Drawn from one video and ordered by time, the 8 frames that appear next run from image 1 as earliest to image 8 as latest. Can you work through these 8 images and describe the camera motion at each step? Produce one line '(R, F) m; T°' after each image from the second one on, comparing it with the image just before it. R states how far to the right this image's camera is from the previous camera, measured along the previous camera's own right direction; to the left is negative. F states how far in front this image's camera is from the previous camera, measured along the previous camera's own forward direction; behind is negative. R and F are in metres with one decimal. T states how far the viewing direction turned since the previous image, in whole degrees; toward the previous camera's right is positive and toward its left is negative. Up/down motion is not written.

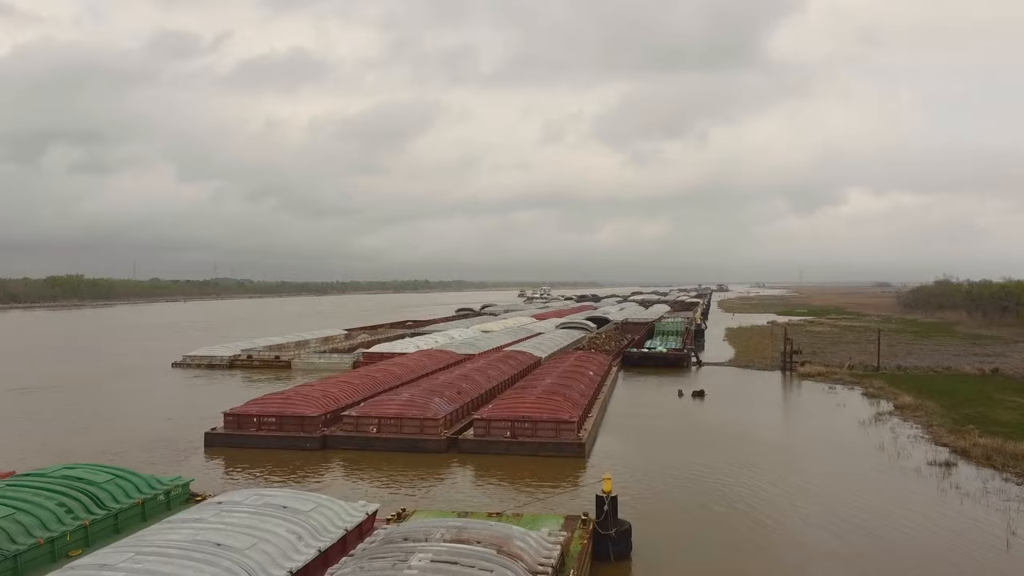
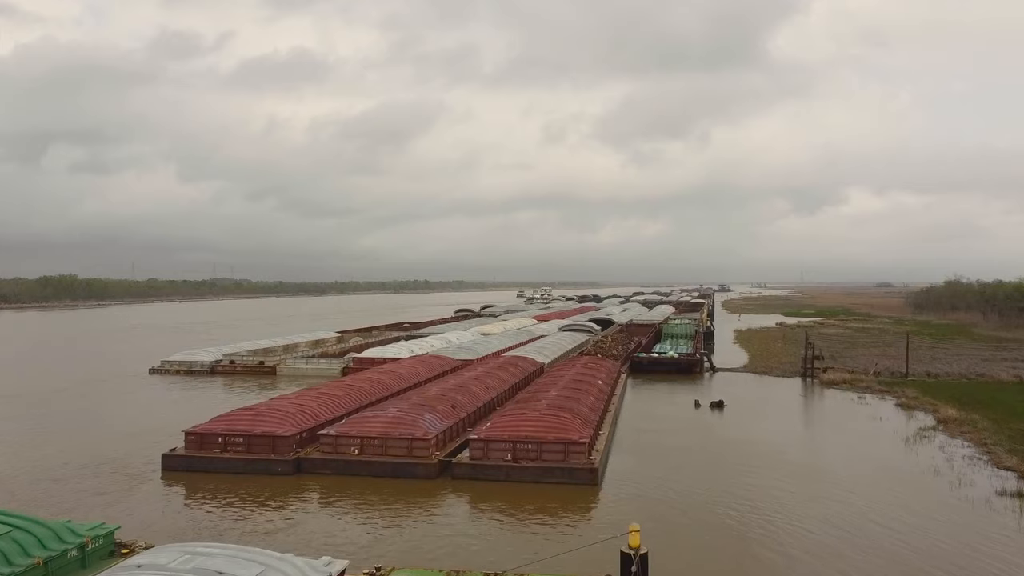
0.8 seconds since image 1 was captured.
(0.0, +2.0) m; 0°
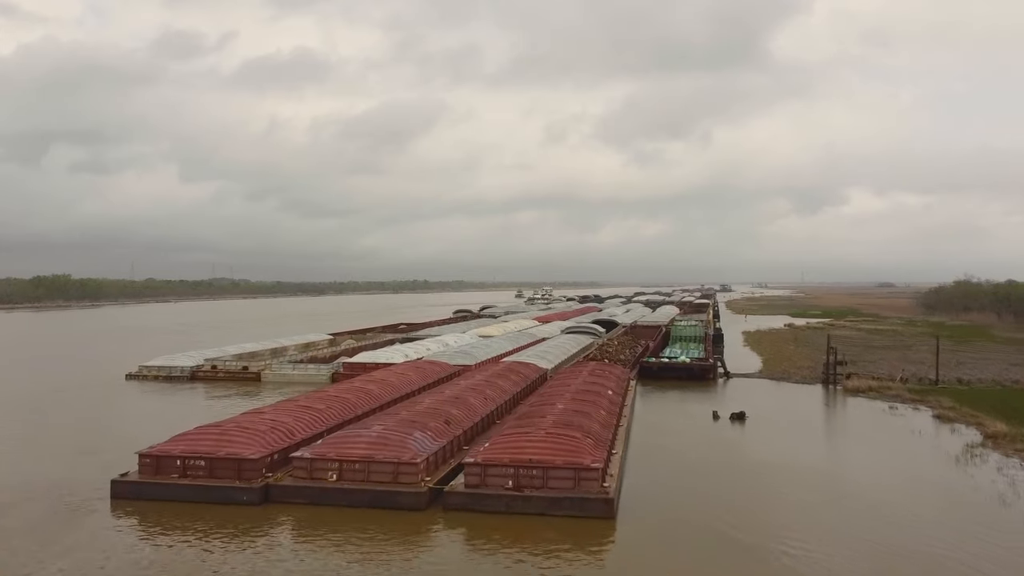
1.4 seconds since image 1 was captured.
(0.0, +1.8) m; 0°
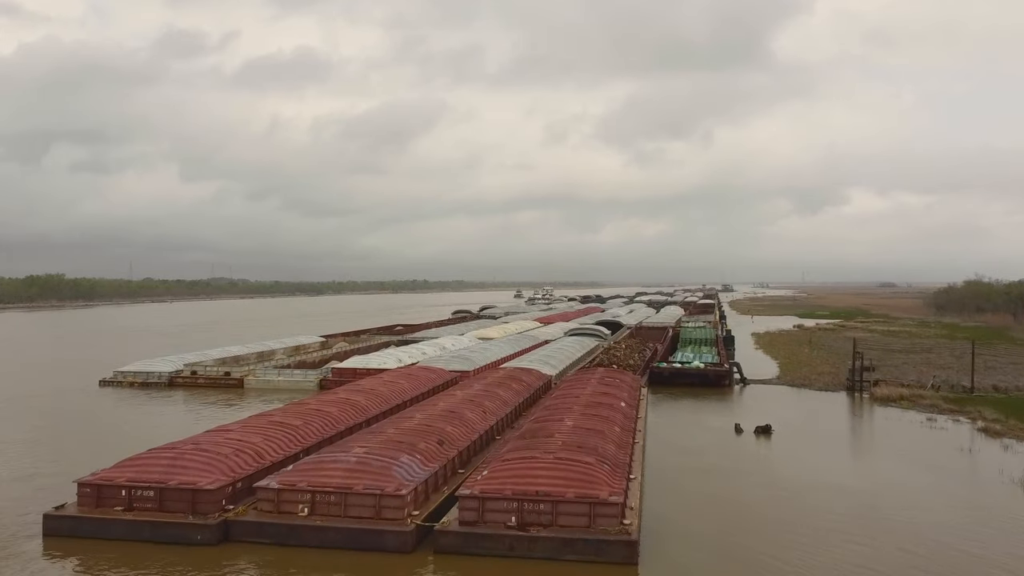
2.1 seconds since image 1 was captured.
(0.0, +1.8) m; 0°
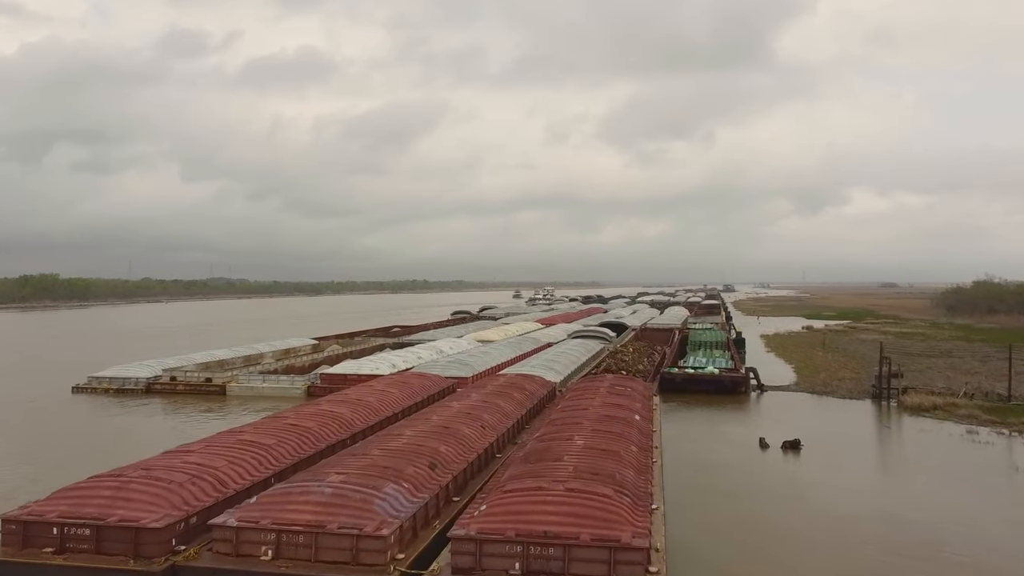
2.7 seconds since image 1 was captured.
(0.0, +1.6) m; 0°
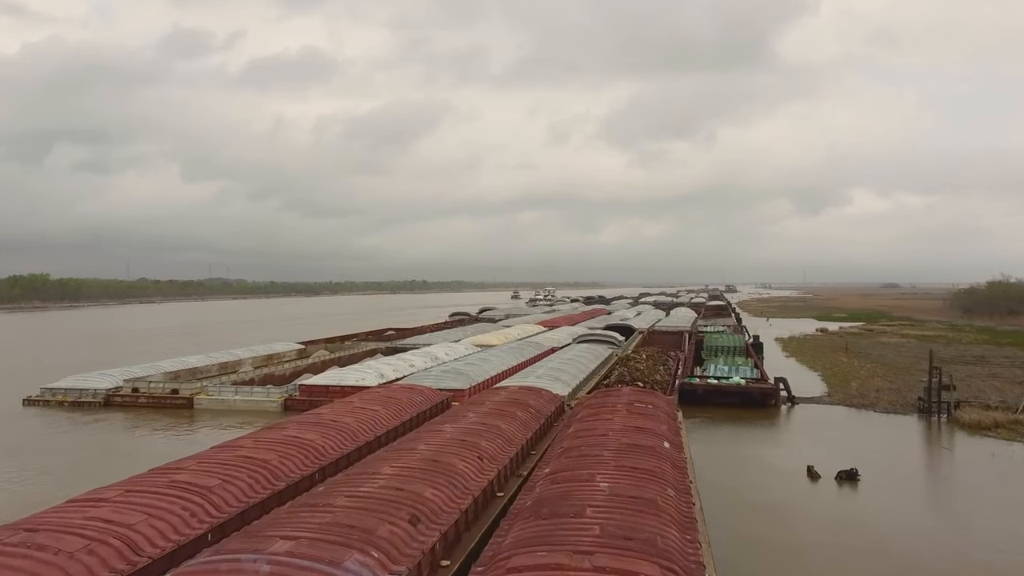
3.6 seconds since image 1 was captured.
(-0.1, +2.5) m; 0°
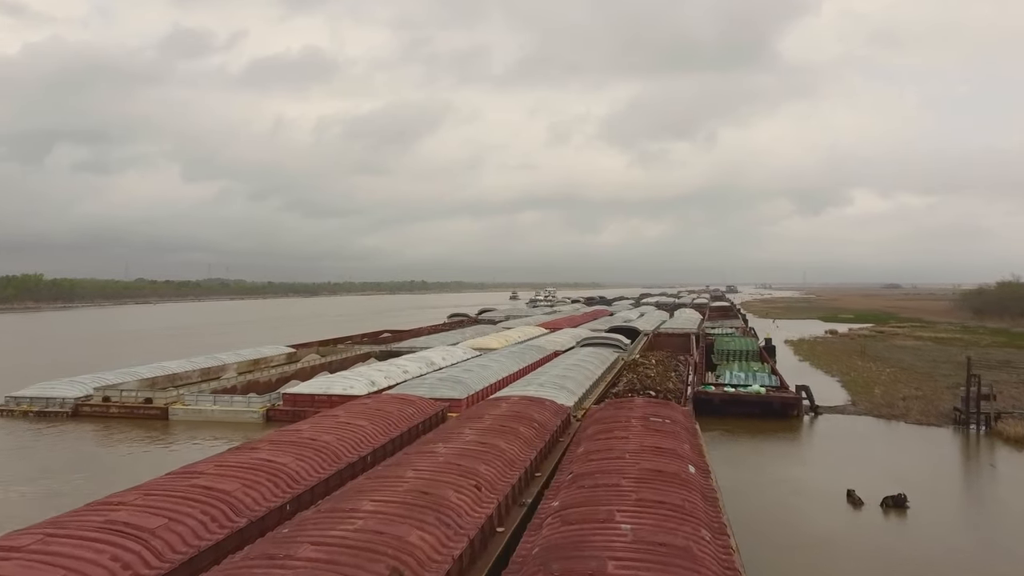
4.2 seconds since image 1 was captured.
(0.0, +1.6) m; 0°
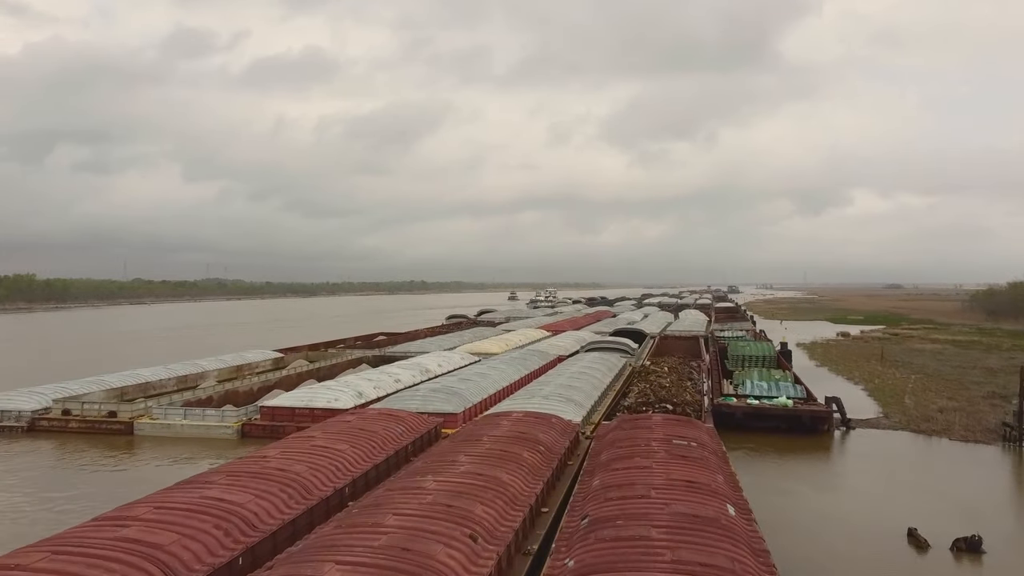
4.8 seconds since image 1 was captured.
(0.0, +1.8) m; 0°
